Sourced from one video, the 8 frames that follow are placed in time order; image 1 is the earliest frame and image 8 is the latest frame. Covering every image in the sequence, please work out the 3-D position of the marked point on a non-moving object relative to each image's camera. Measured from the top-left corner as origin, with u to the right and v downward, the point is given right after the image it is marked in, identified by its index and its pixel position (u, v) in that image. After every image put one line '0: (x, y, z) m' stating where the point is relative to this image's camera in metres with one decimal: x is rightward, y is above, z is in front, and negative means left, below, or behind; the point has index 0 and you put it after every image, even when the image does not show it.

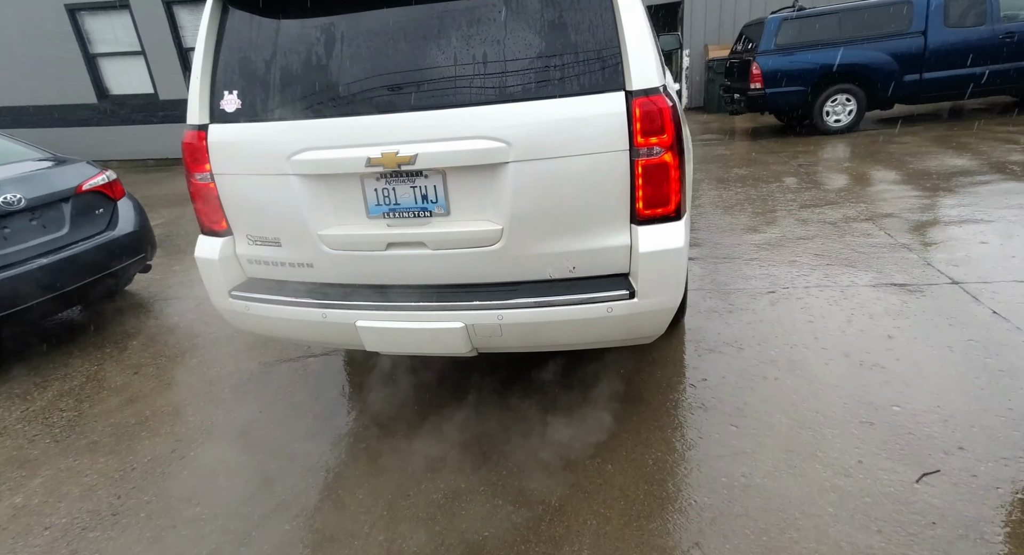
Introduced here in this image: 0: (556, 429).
0: (+0.2, -0.7, +2.4) m
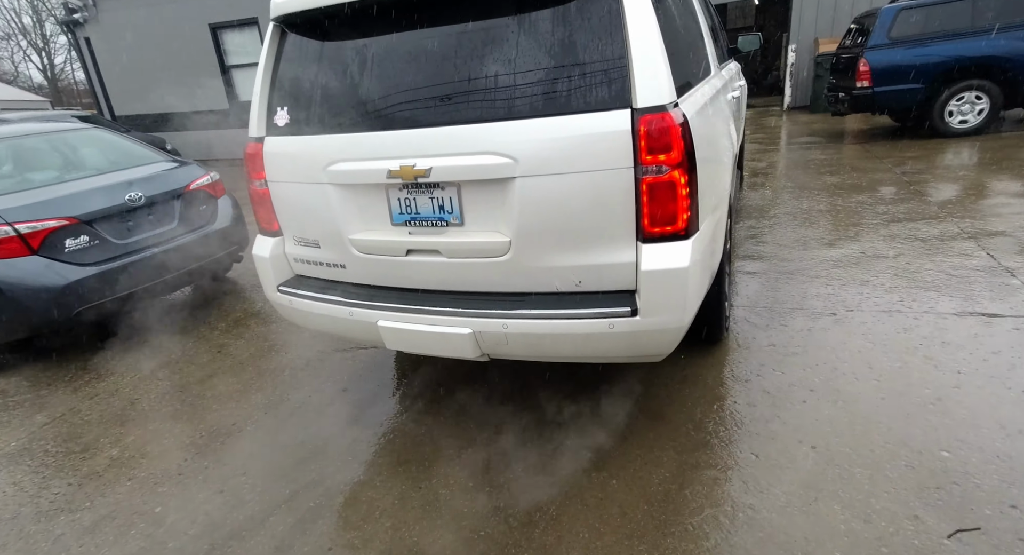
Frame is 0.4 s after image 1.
0: (+0.2, -0.7, +2.4) m
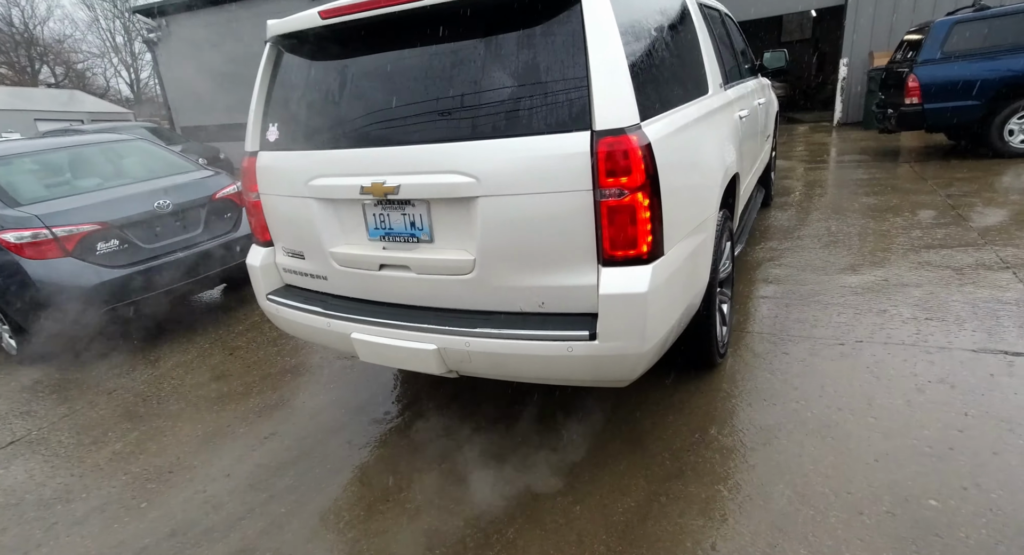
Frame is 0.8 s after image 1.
0: (+0.1, -0.8, +2.4) m
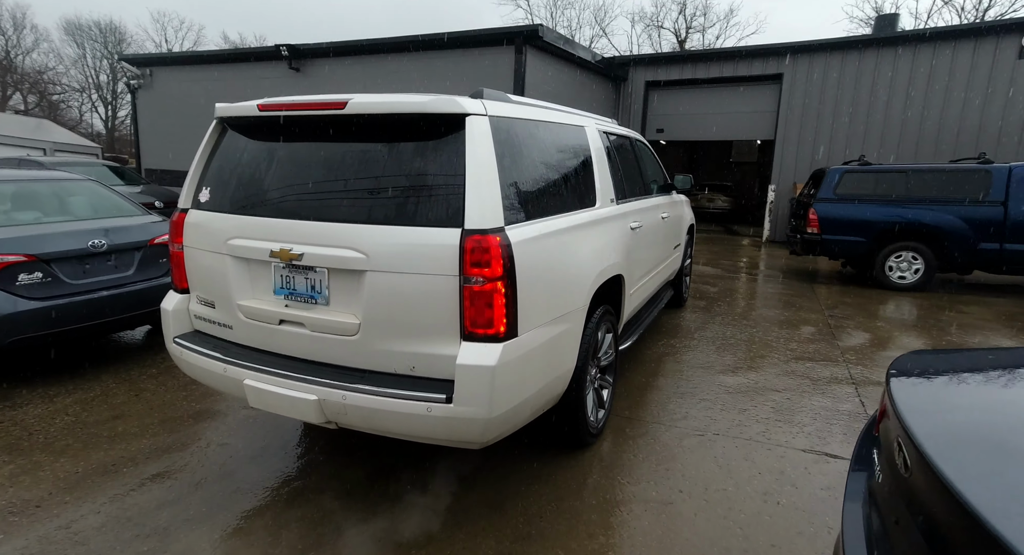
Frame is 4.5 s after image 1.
0: (-0.5, -1.1, +2.6) m
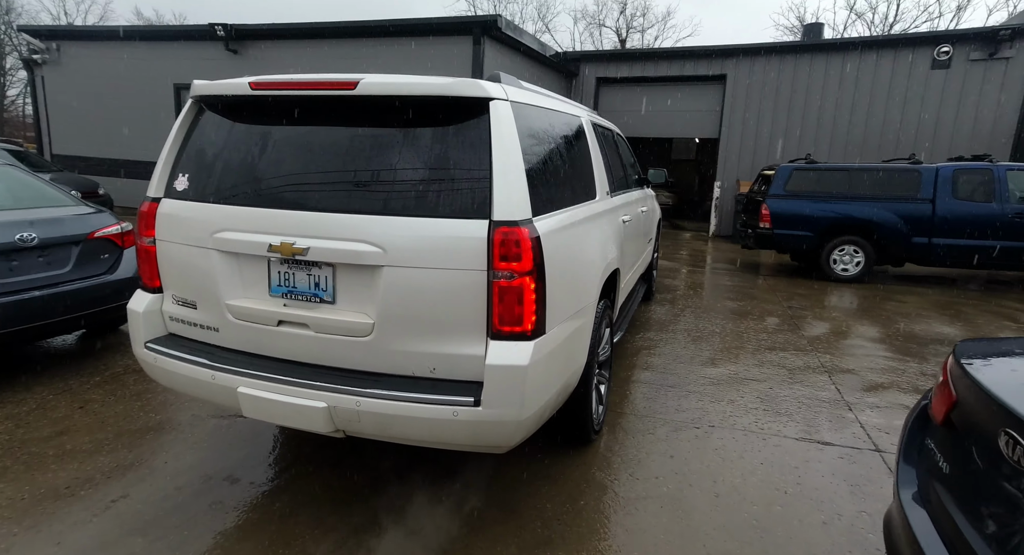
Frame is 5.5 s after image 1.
0: (-0.4, -1.1, +2.4) m
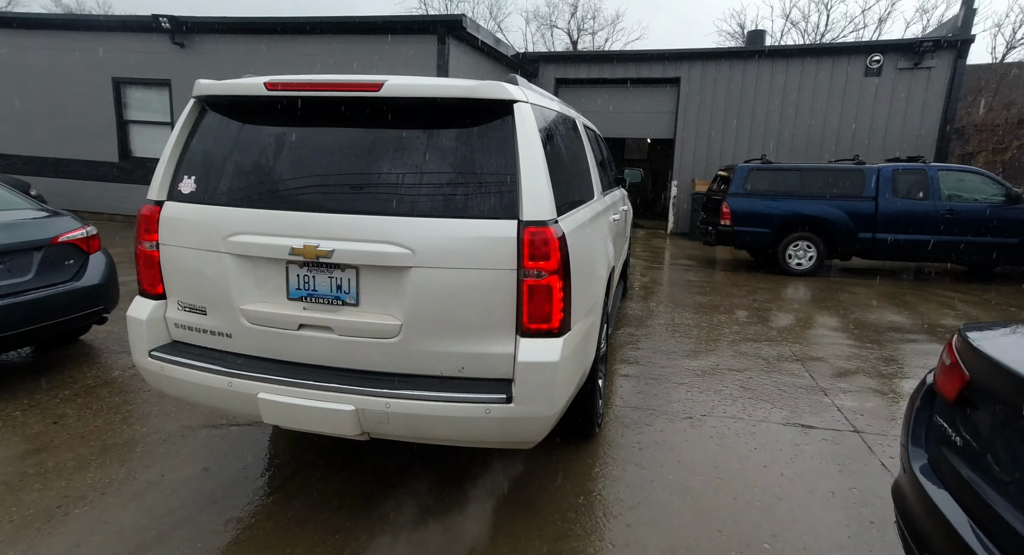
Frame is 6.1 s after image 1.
0: (-0.3, -1.1, +2.4) m
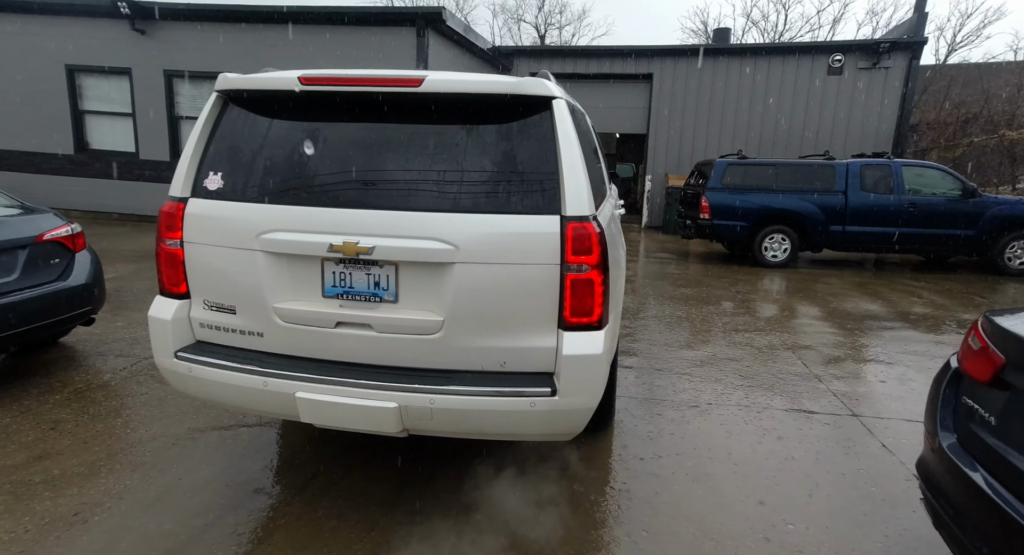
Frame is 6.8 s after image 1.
0: (-0.2, -1.1, +2.4) m
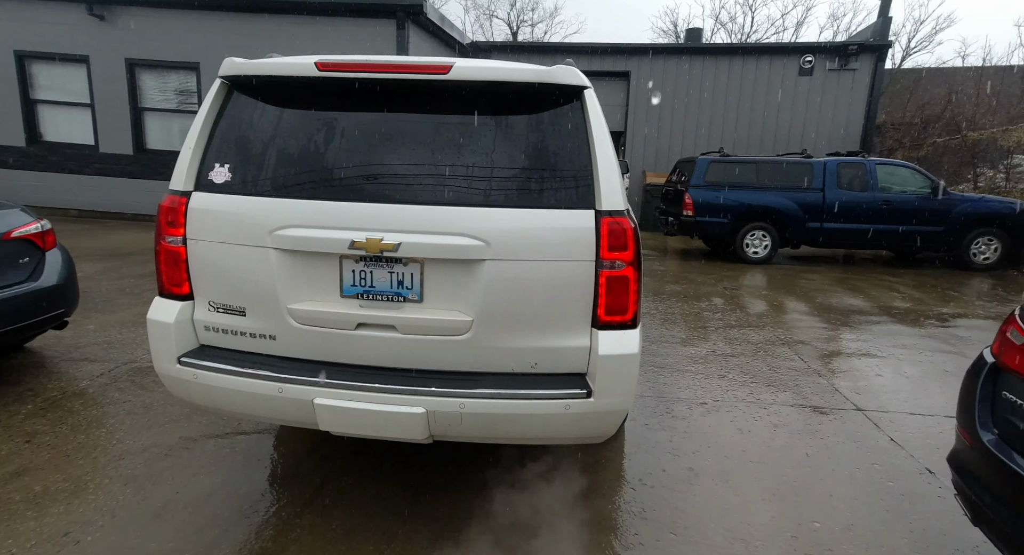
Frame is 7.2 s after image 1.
0: (-0.1, -1.1, +2.3) m
